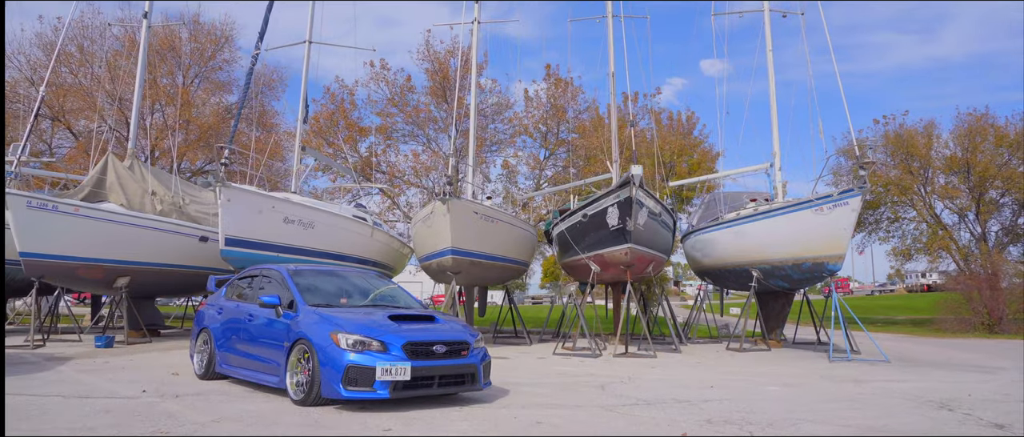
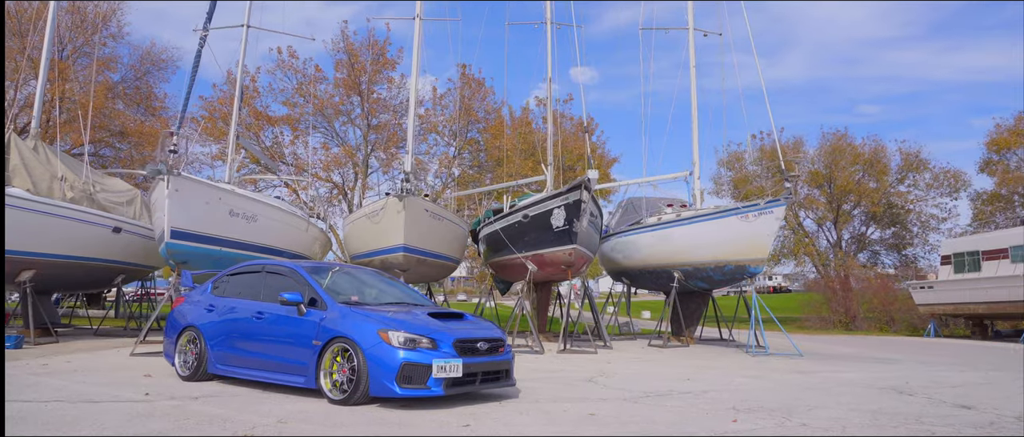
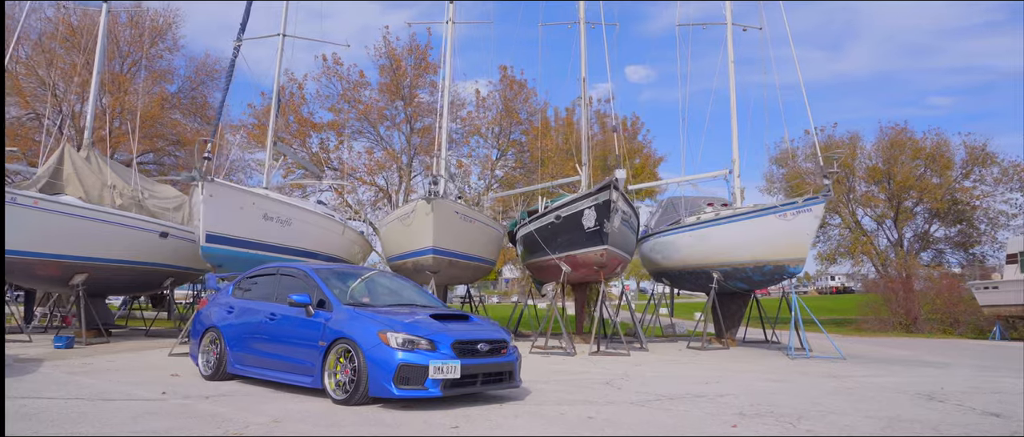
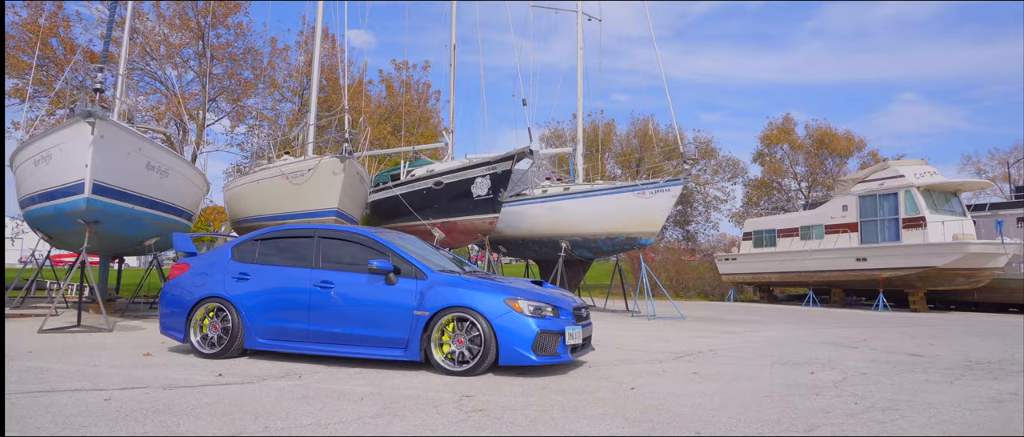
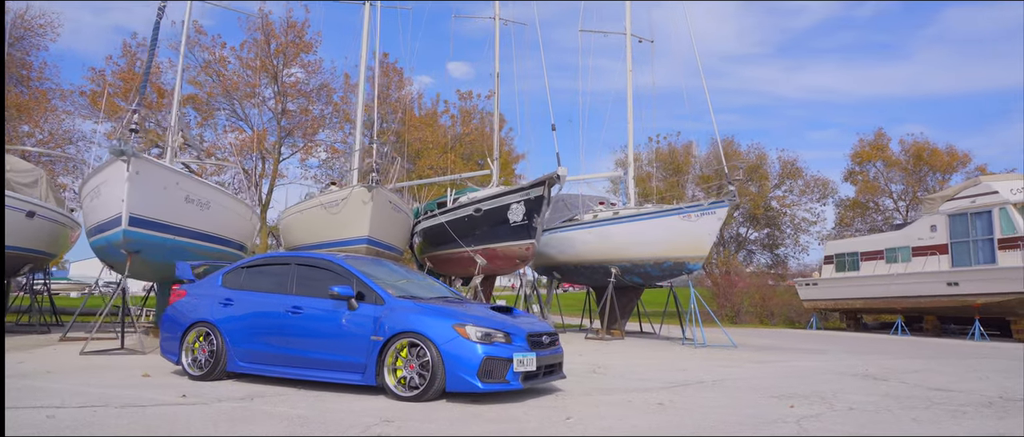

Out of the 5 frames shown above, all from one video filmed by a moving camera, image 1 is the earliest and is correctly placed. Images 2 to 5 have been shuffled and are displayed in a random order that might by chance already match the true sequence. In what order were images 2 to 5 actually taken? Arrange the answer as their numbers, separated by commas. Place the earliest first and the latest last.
3, 2, 5, 4
